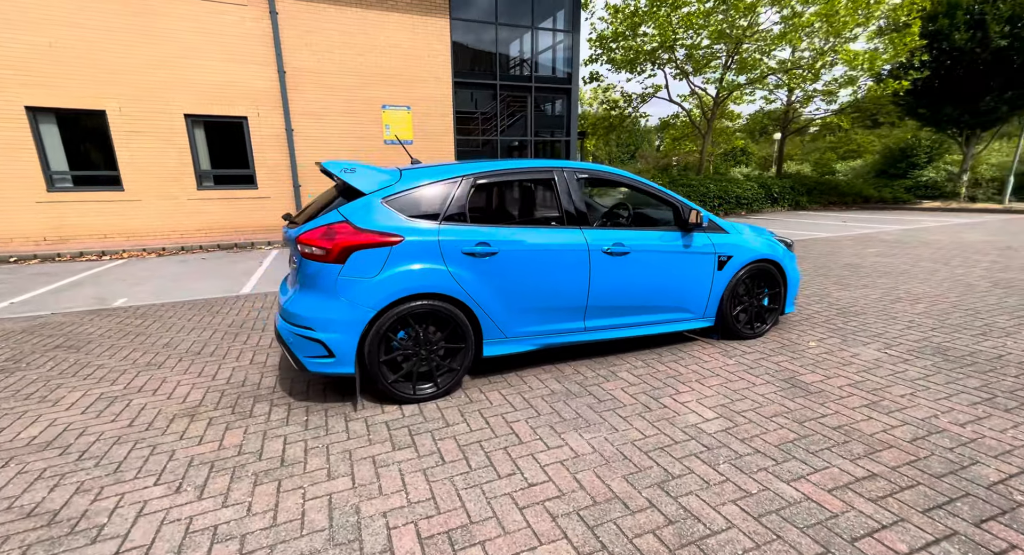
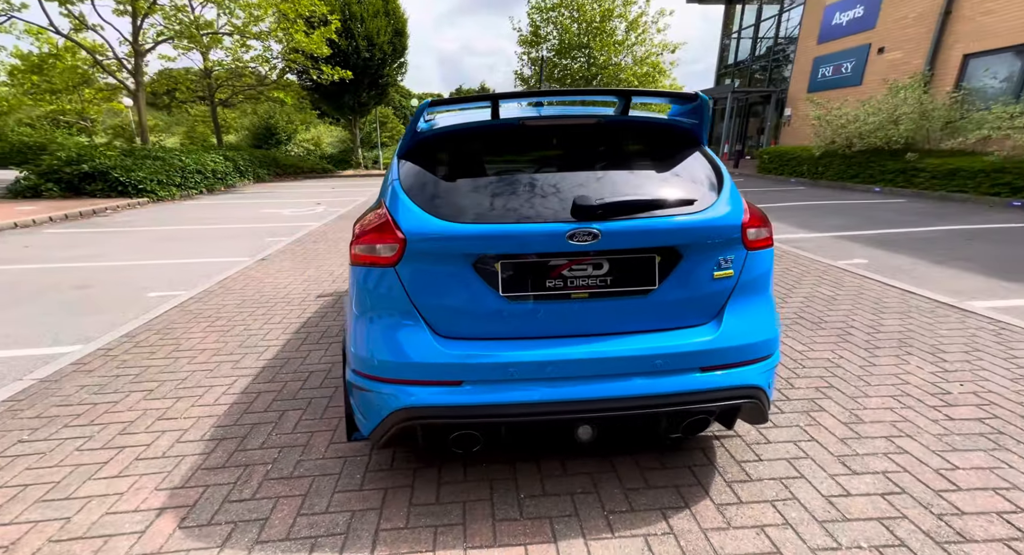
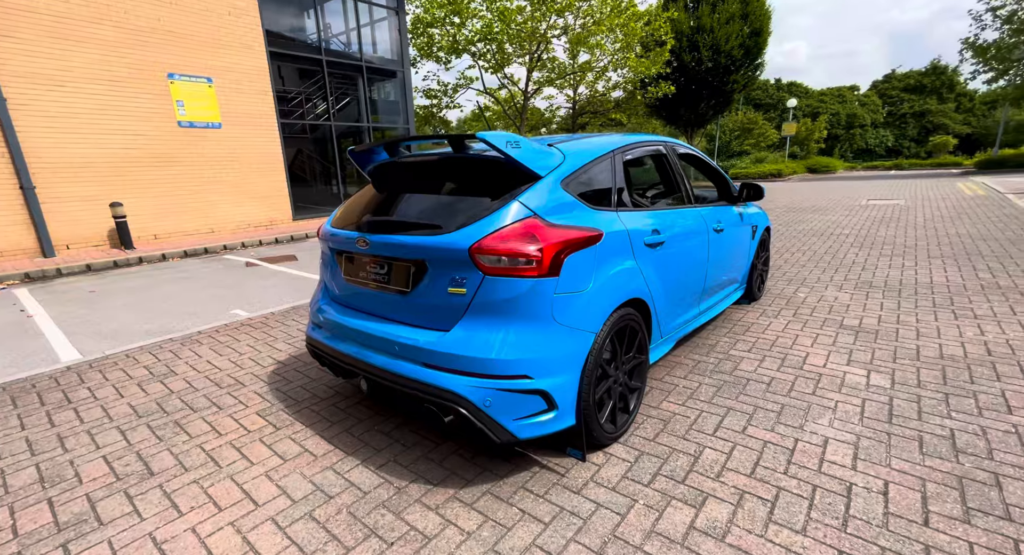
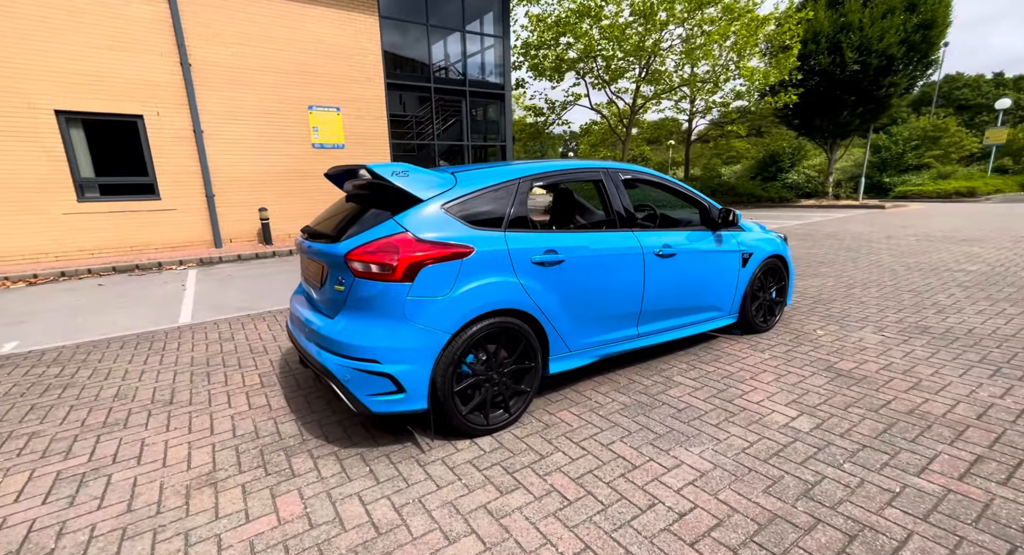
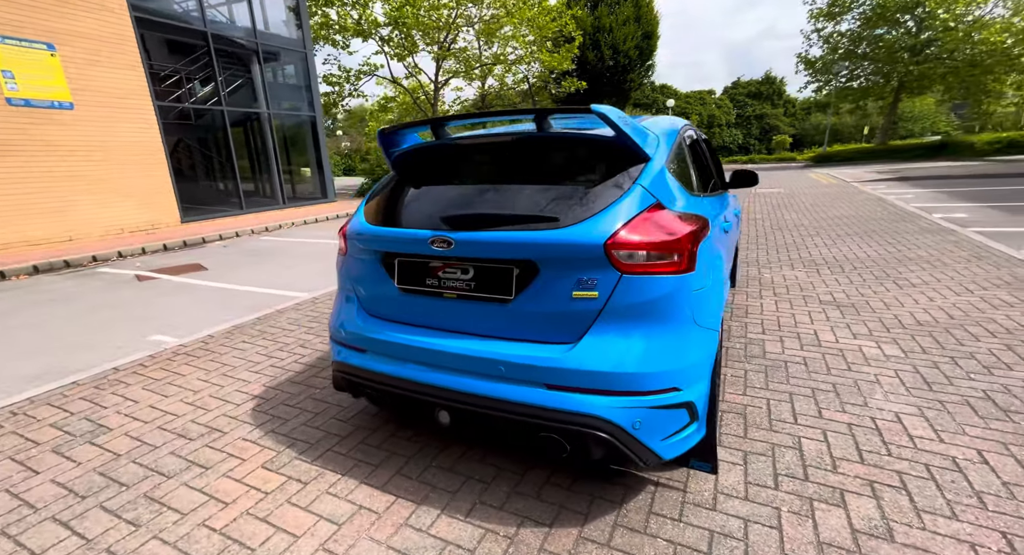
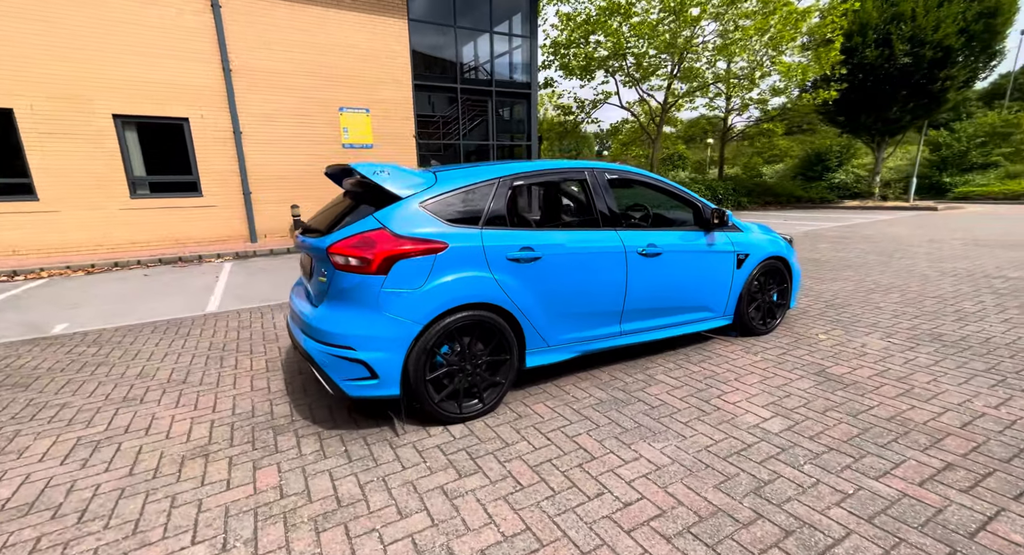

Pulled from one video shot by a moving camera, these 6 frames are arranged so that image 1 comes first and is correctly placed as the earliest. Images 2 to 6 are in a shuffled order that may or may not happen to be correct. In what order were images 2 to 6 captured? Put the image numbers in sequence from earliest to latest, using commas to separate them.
6, 4, 3, 5, 2
